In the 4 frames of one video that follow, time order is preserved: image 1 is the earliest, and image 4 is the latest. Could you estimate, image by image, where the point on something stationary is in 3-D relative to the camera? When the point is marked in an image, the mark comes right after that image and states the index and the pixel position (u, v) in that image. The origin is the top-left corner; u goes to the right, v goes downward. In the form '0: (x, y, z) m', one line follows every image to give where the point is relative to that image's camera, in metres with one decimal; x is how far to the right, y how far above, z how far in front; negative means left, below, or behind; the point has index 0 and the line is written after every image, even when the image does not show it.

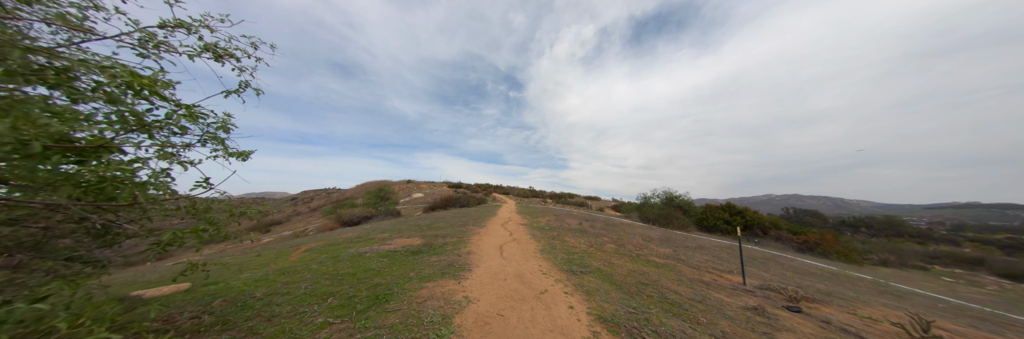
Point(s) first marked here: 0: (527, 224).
0: (+0.7, -3.2, +10.4) m
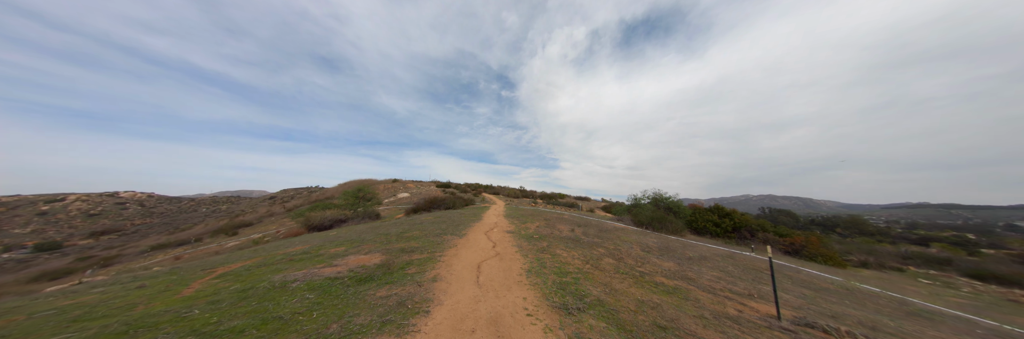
0: (0.0, -3.3, +9.3) m
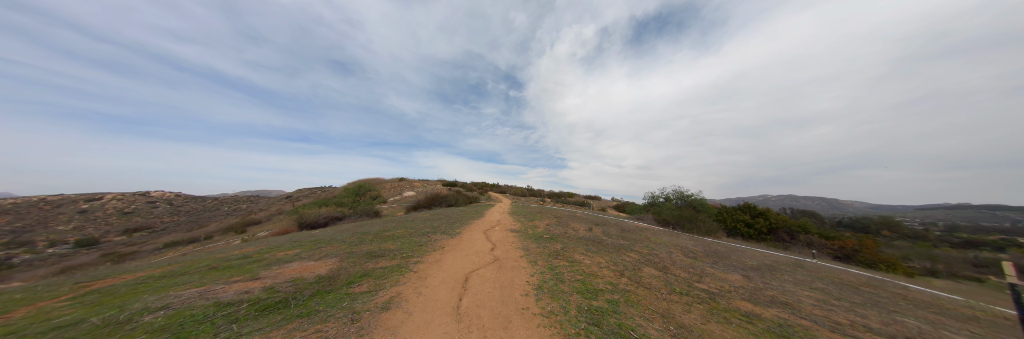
0: (+0.3, -2.7, +7.7) m
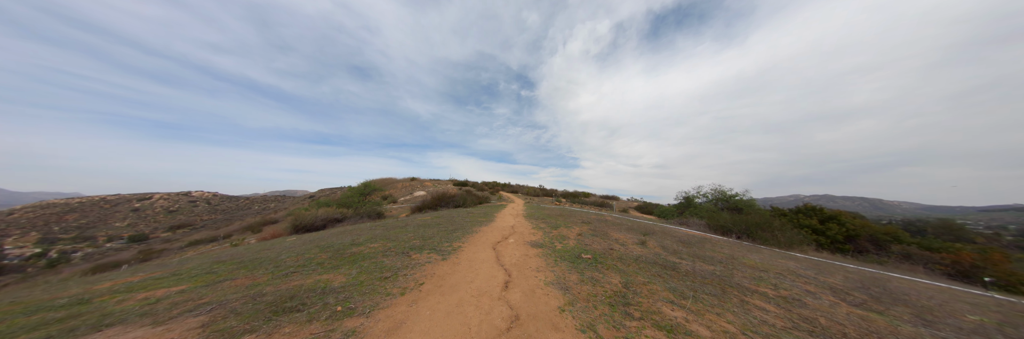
0: (+0.9, -2.3, +5.3) m
